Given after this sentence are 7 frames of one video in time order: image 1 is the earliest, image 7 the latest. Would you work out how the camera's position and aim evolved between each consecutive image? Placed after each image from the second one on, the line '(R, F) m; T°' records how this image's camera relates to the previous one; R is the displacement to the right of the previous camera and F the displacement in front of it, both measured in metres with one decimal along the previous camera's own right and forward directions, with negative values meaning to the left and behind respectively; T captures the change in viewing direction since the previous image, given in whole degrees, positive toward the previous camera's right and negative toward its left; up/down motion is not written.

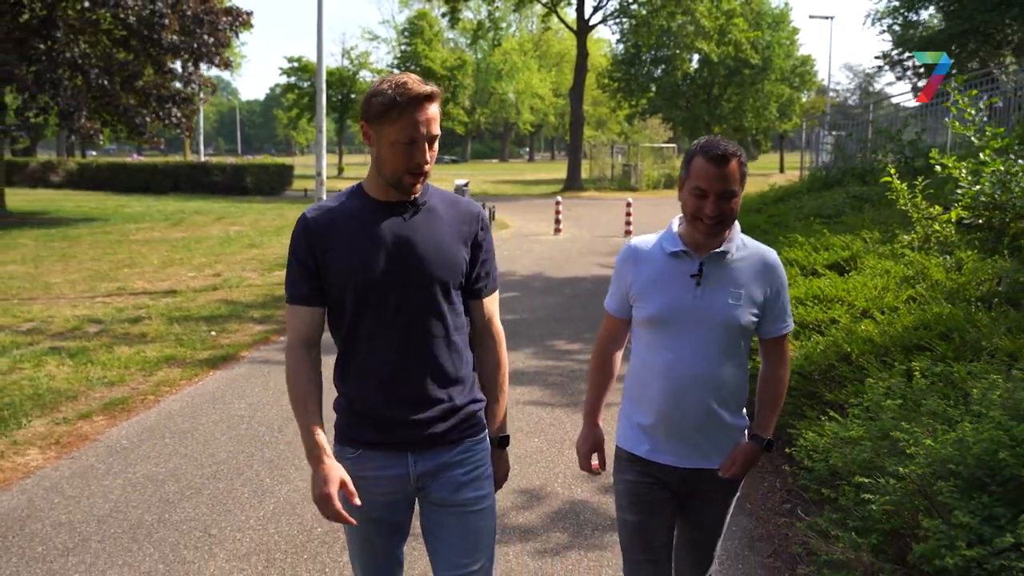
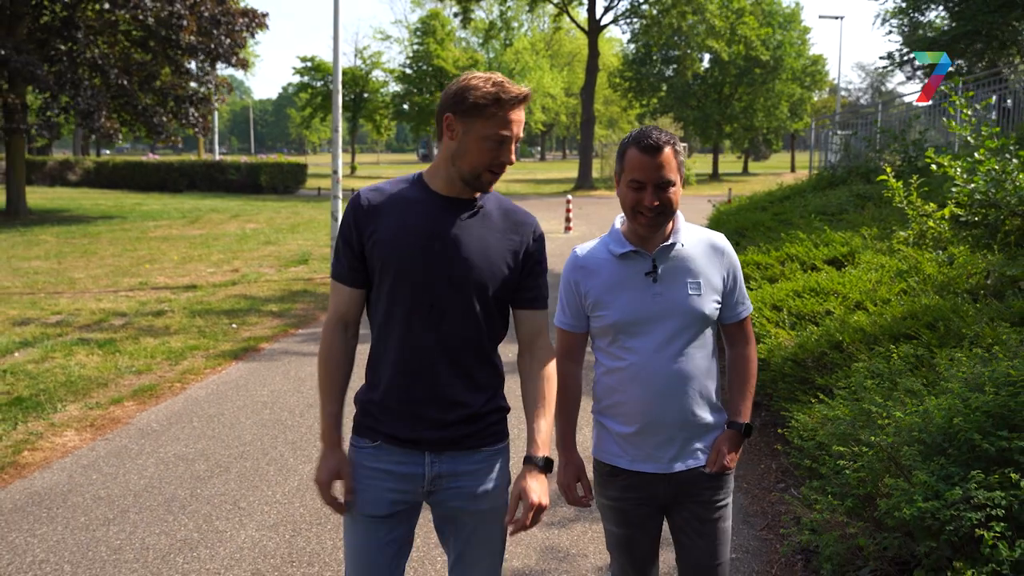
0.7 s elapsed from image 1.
(0.0, -0.3) m; -1°
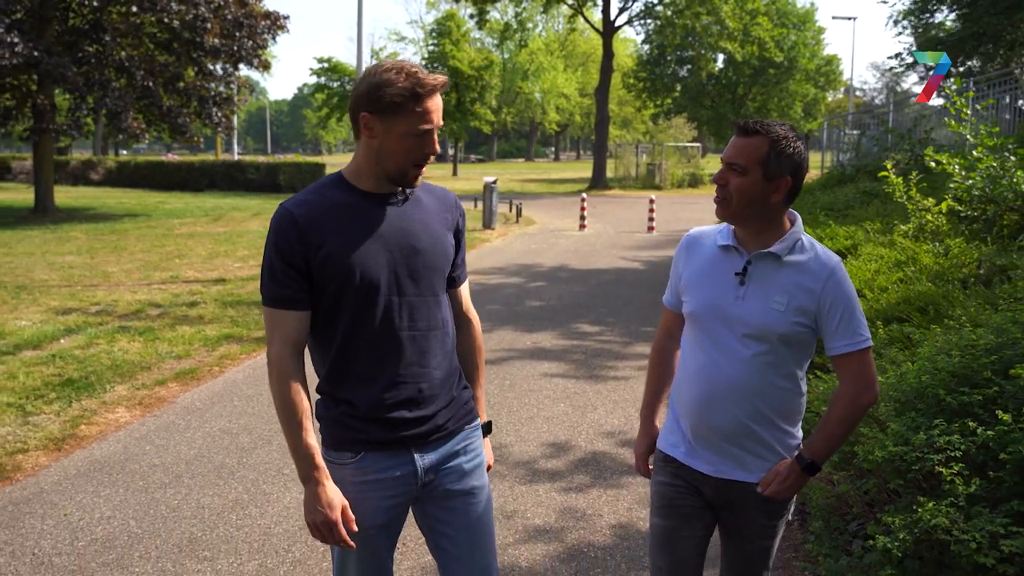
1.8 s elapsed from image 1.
(0.0, -0.4) m; -1°
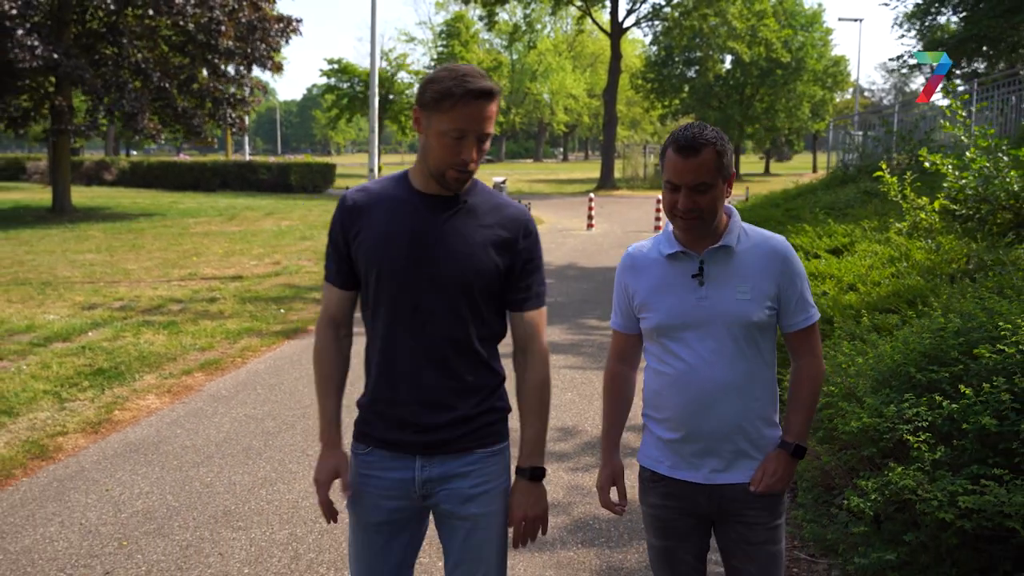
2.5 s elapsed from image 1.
(0.0, -0.3) m; 0°
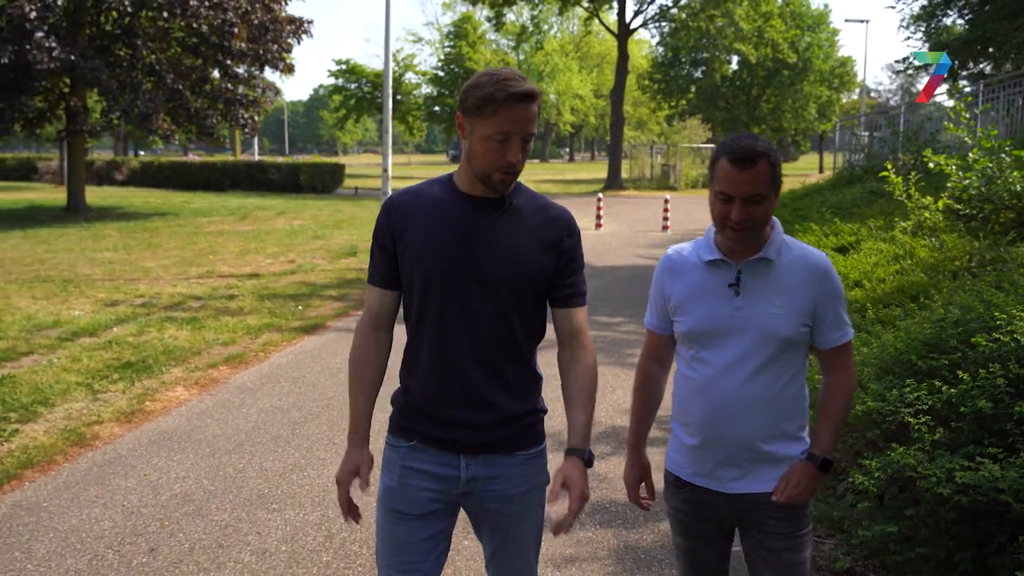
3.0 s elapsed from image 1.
(-0.1, -0.2) m; 0°
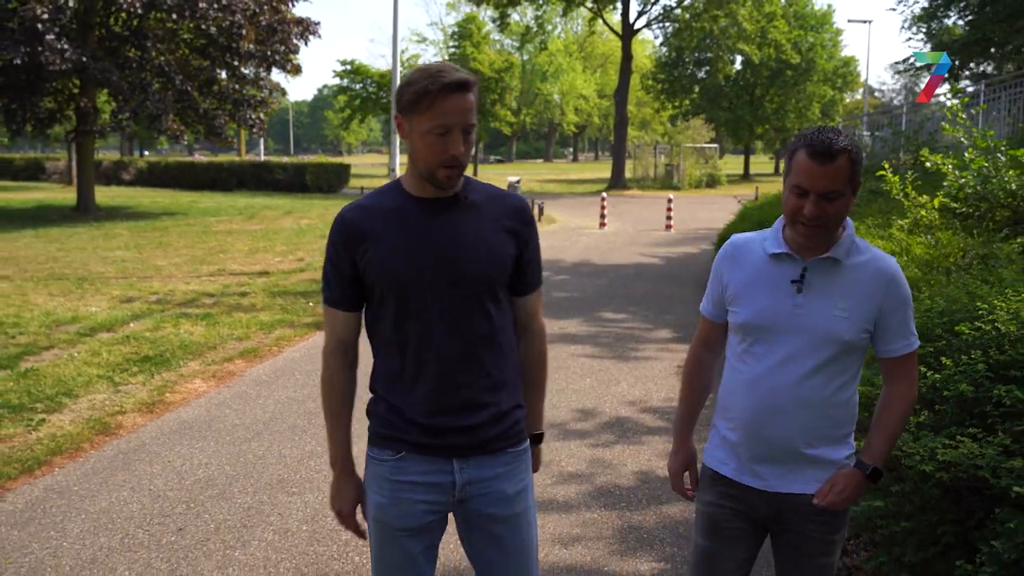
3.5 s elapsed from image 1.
(0.0, -0.2) m; 0°
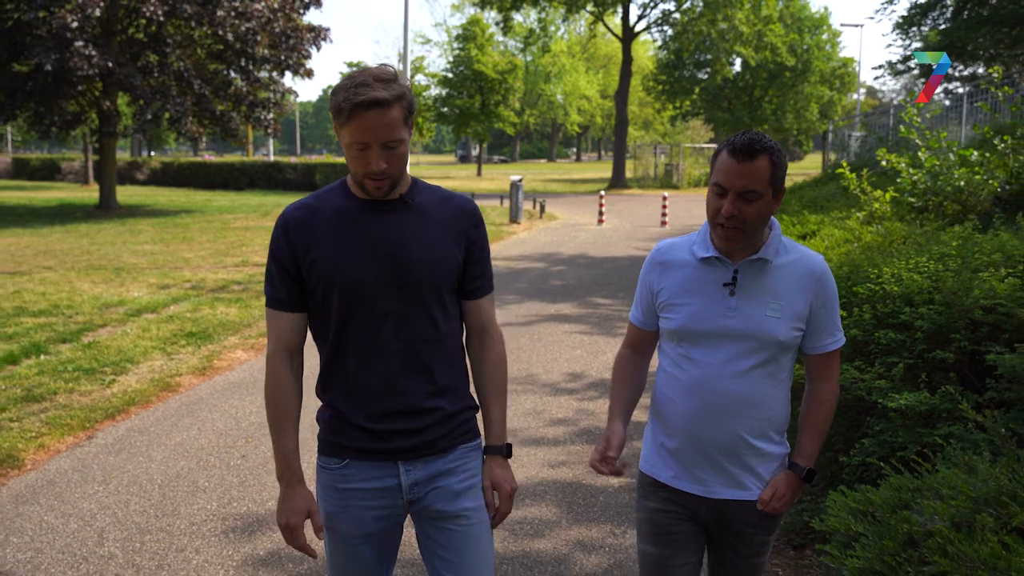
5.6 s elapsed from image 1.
(0.0, -1.1) m; 0°
